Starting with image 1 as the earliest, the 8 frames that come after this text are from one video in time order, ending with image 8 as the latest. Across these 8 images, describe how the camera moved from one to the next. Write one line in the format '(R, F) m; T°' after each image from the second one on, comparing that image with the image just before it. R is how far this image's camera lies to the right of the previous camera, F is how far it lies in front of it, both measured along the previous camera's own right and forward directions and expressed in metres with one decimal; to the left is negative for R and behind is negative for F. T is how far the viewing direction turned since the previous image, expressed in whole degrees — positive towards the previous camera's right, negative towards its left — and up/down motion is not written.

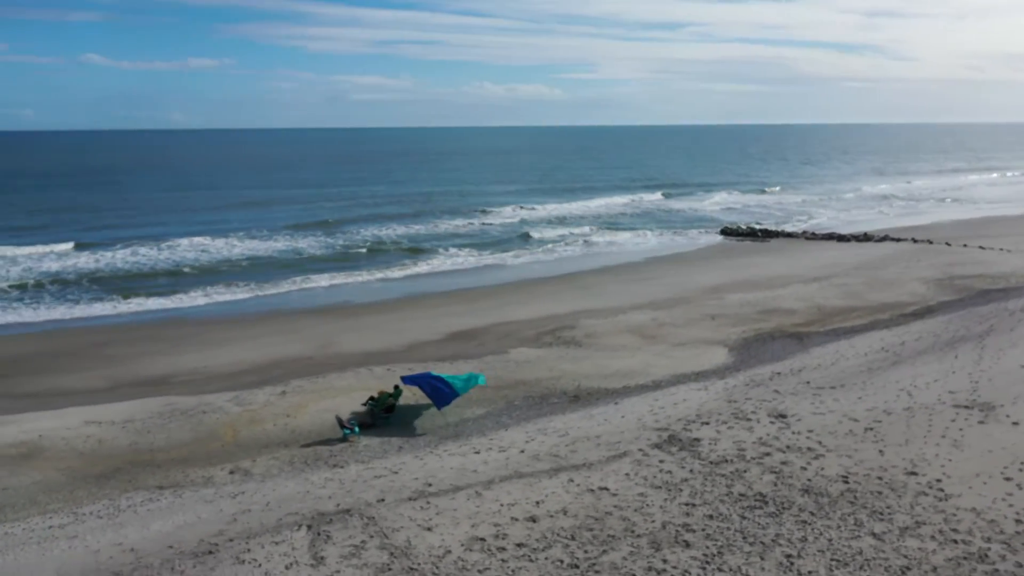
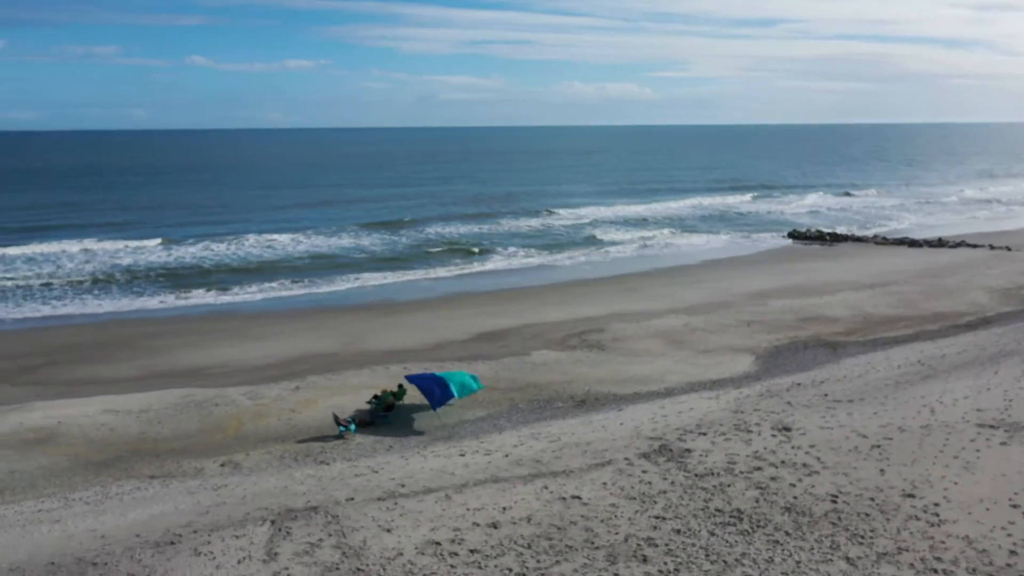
(+1.4, +0.2) m; -6°
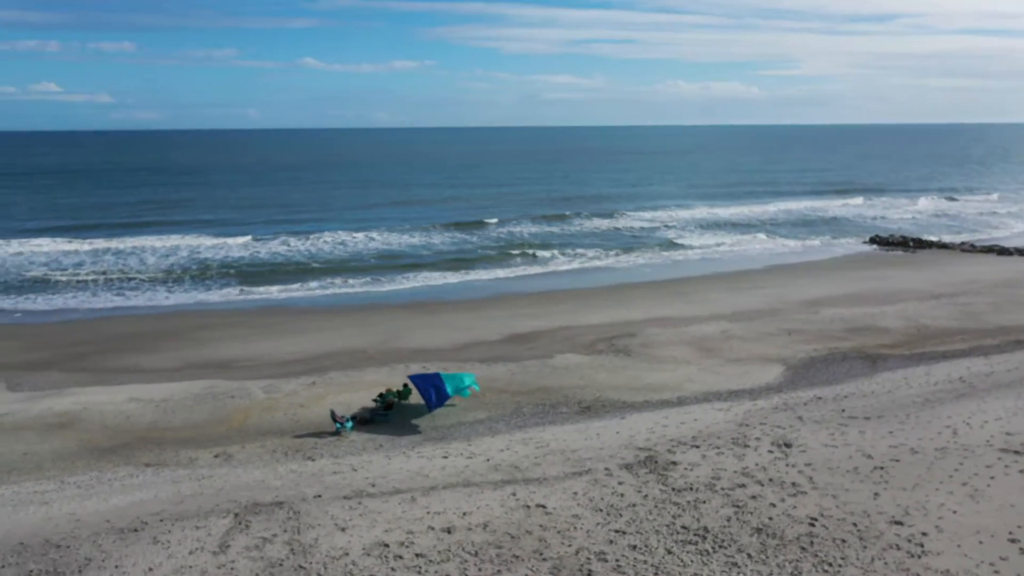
(+1.6, +0.2) m; -7°
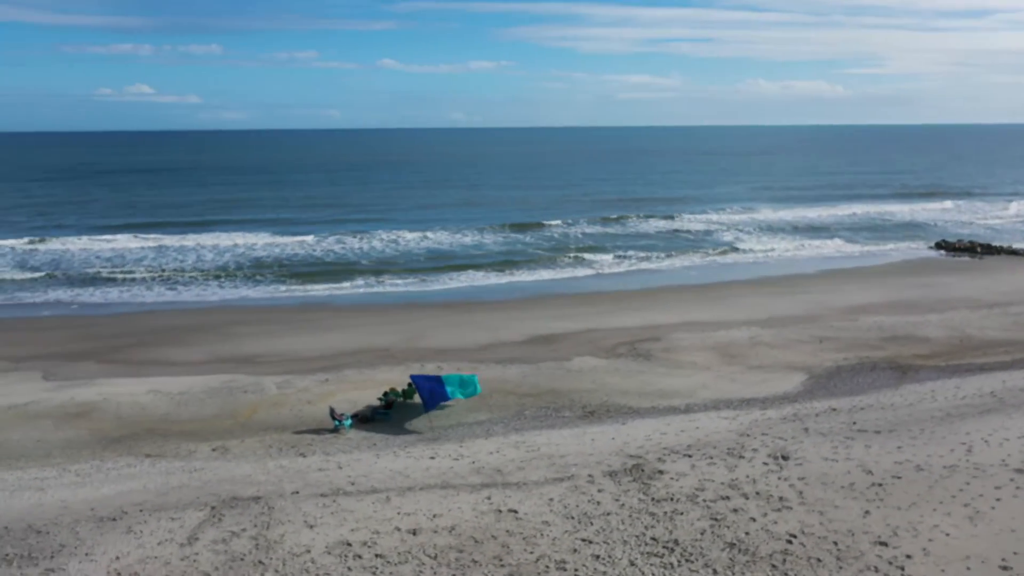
(+1.2, +0.2) m; -5°
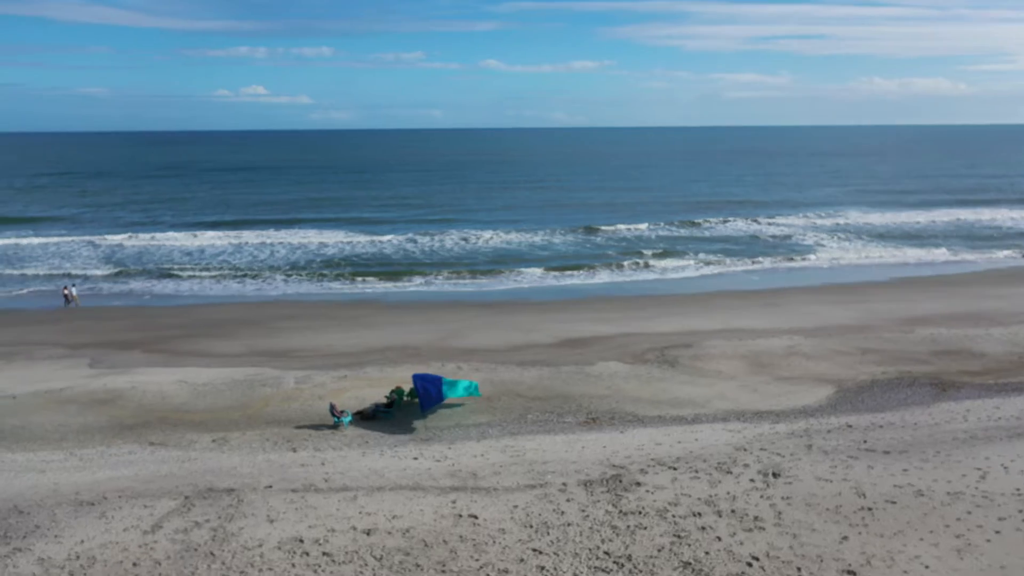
(+1.6, +0.2) m; -7°
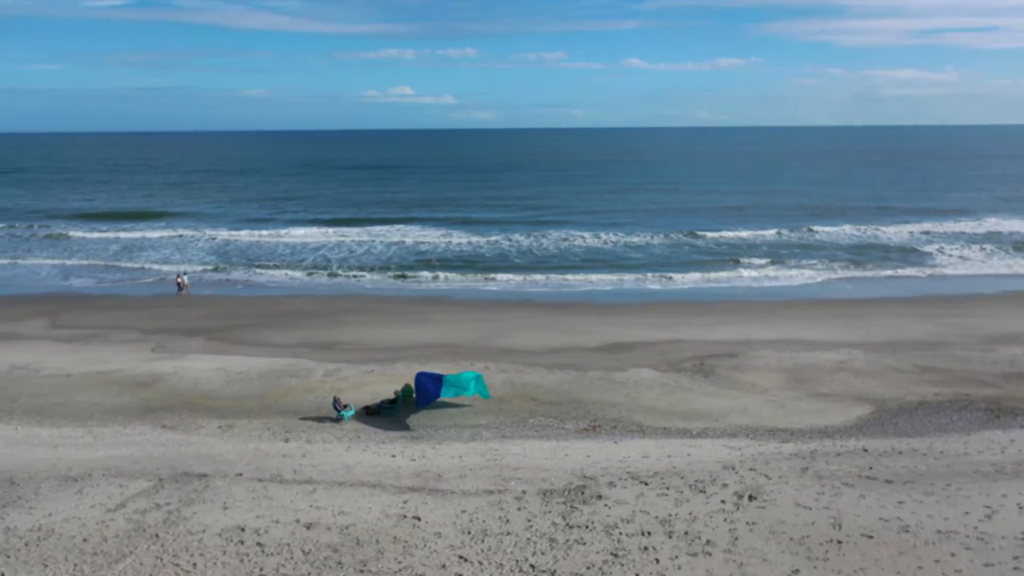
(+2.2, +0.4) m; -9°
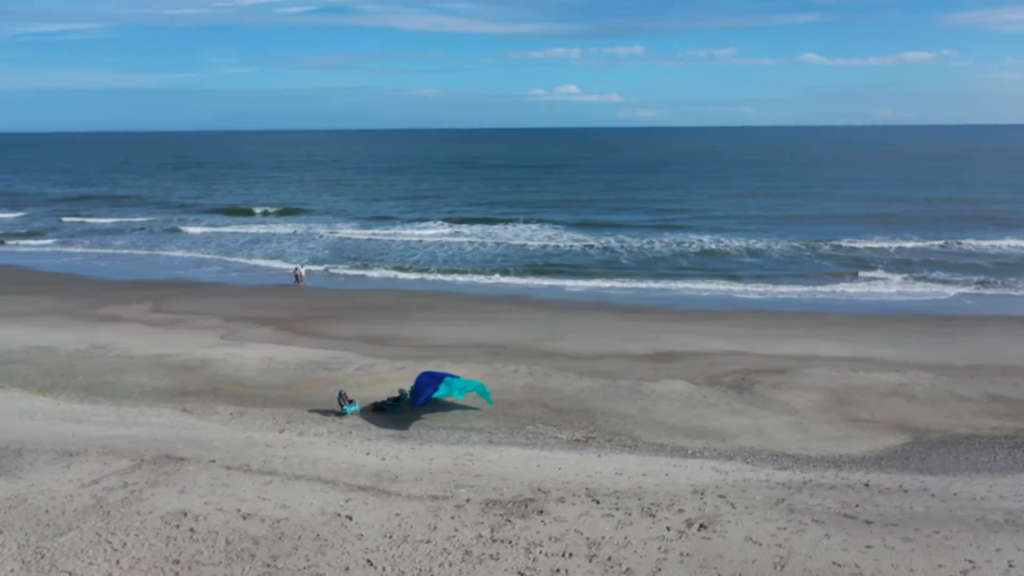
(+2.6, +0.5) m; -11°
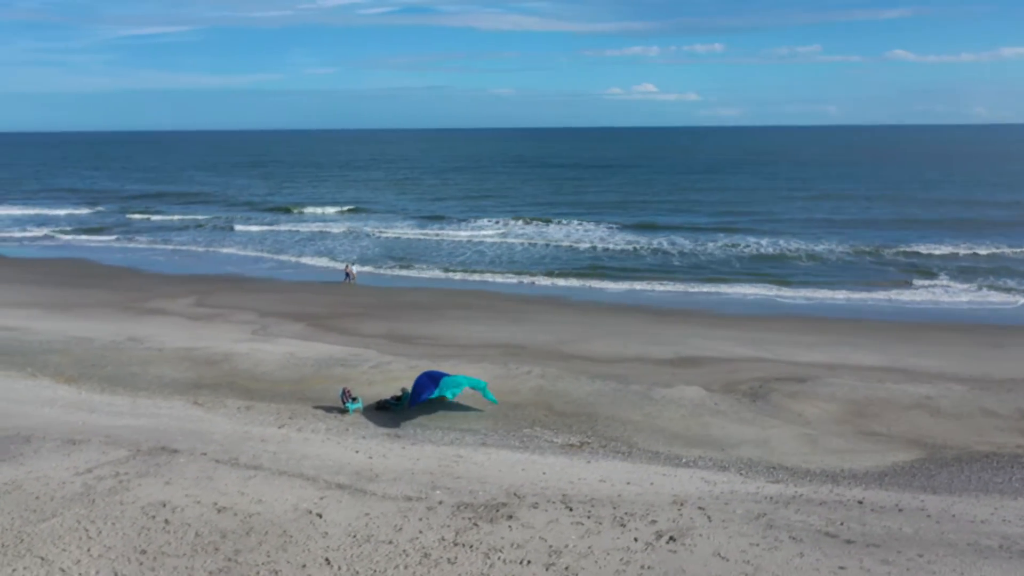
(+1.2, +0.2) m; -5°
